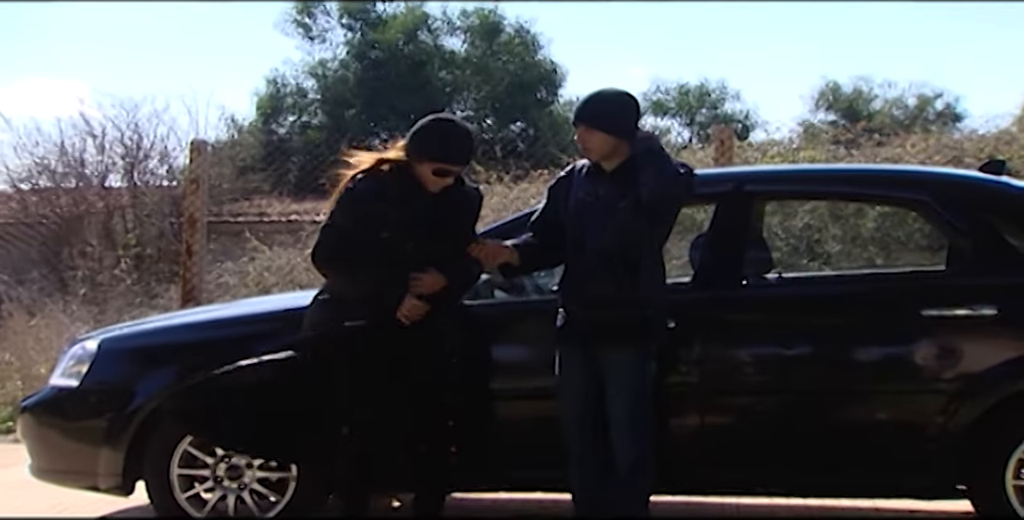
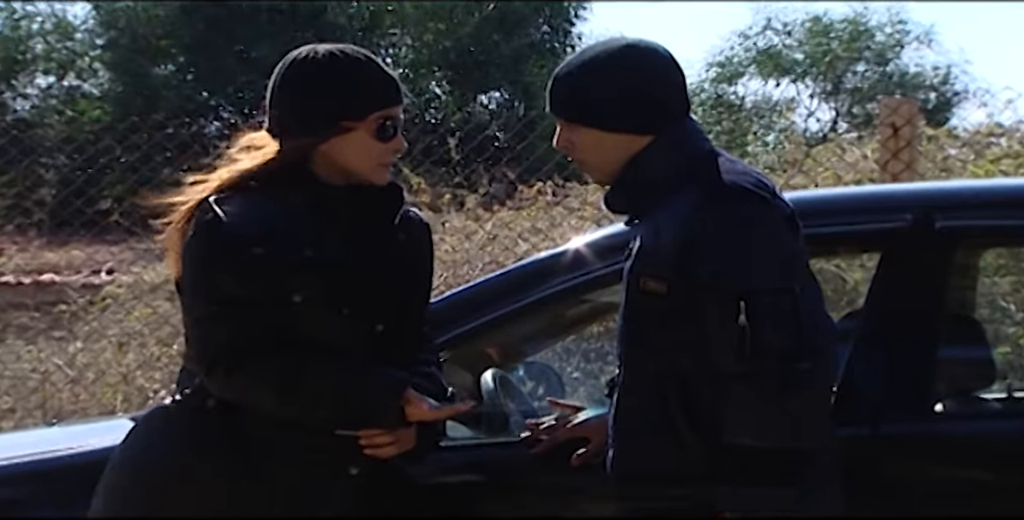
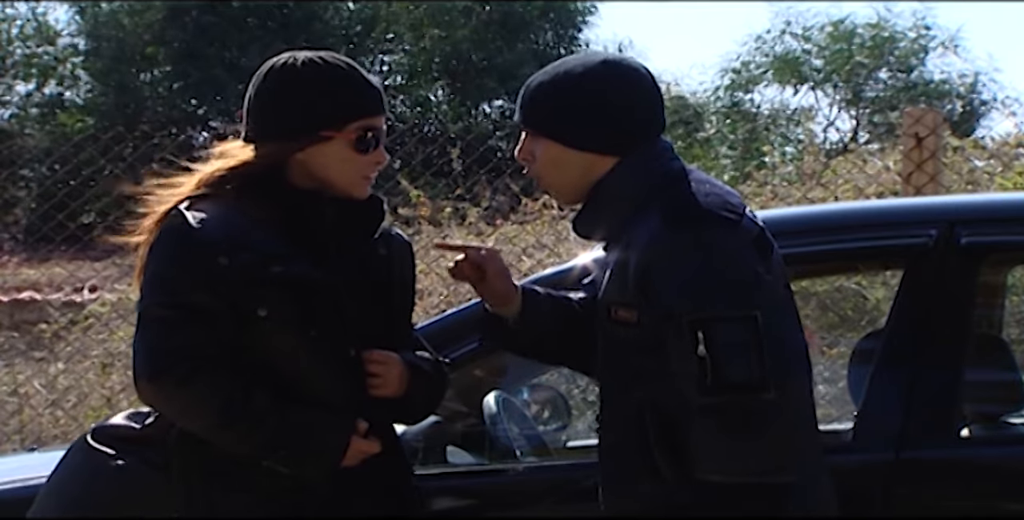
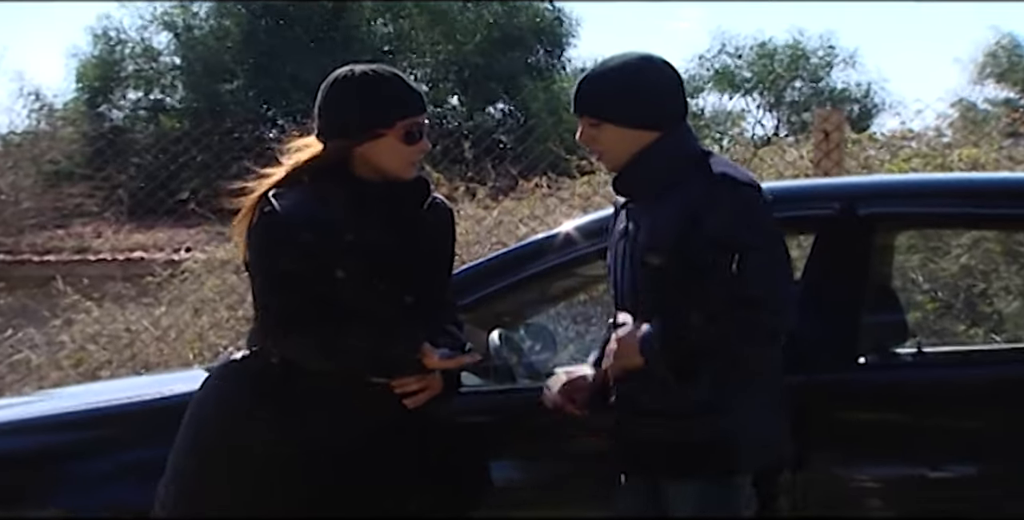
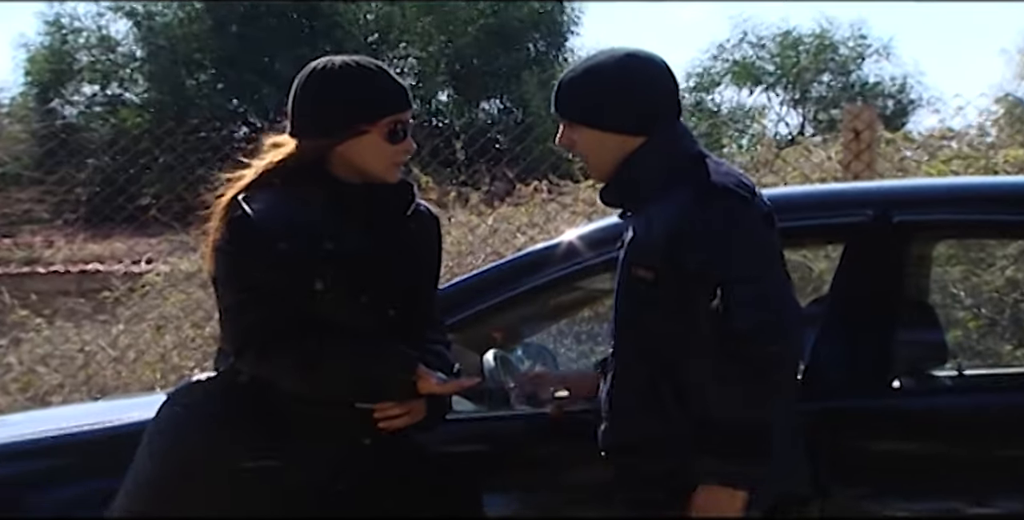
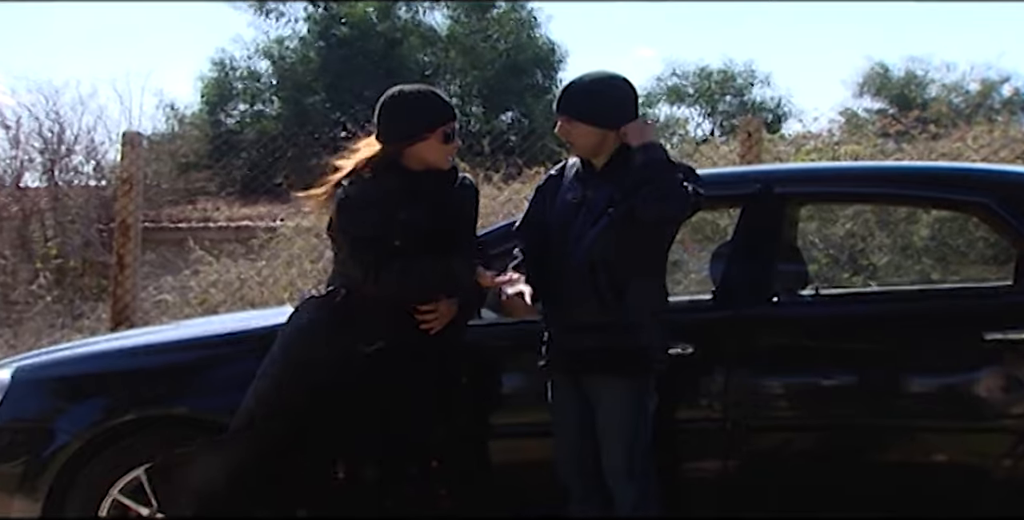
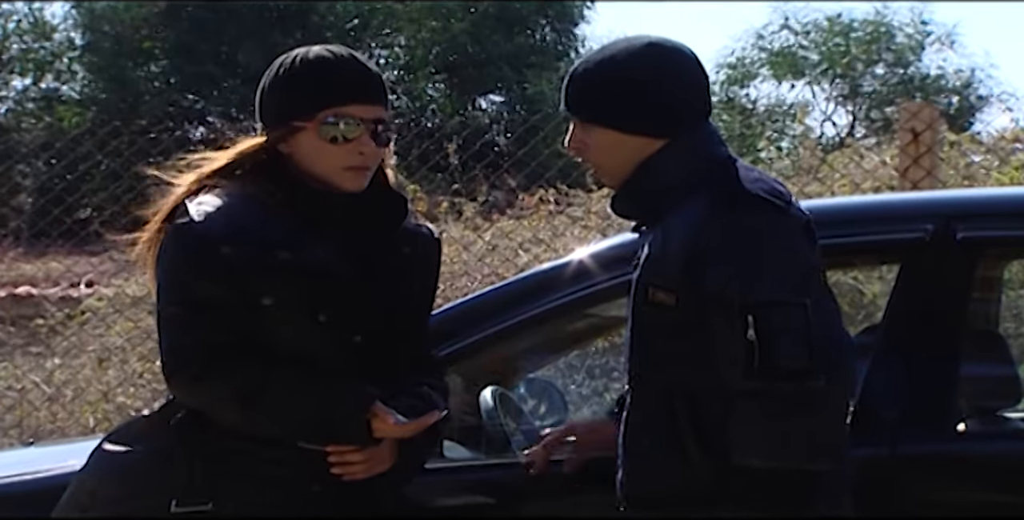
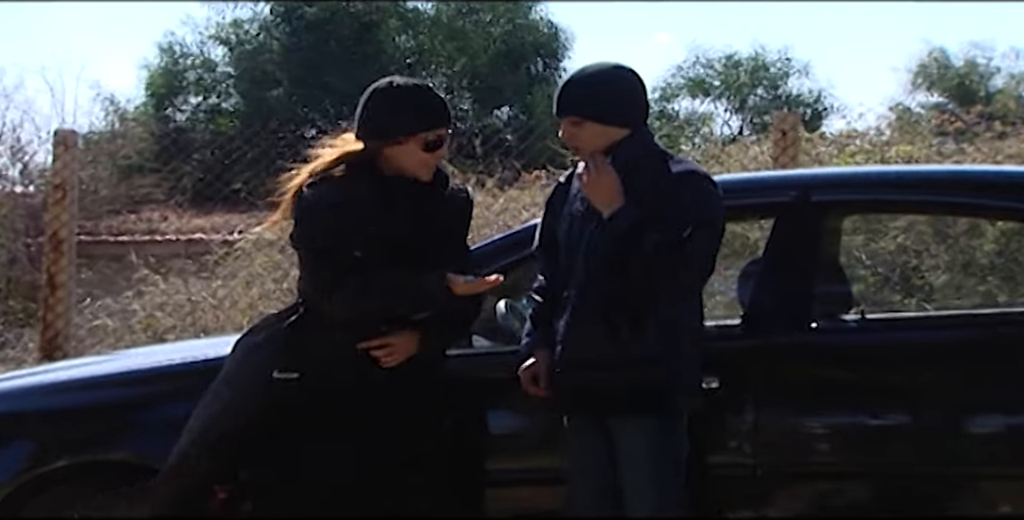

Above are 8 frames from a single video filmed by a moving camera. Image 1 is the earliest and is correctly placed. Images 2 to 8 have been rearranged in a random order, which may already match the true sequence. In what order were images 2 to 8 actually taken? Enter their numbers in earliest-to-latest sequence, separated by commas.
6, 8, 4, 5, 2, 7, 3
